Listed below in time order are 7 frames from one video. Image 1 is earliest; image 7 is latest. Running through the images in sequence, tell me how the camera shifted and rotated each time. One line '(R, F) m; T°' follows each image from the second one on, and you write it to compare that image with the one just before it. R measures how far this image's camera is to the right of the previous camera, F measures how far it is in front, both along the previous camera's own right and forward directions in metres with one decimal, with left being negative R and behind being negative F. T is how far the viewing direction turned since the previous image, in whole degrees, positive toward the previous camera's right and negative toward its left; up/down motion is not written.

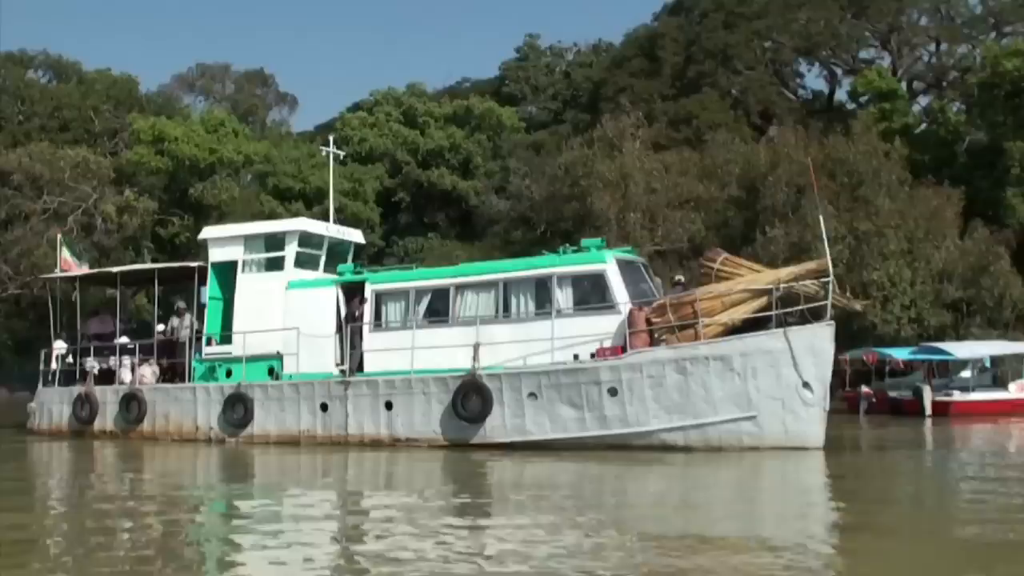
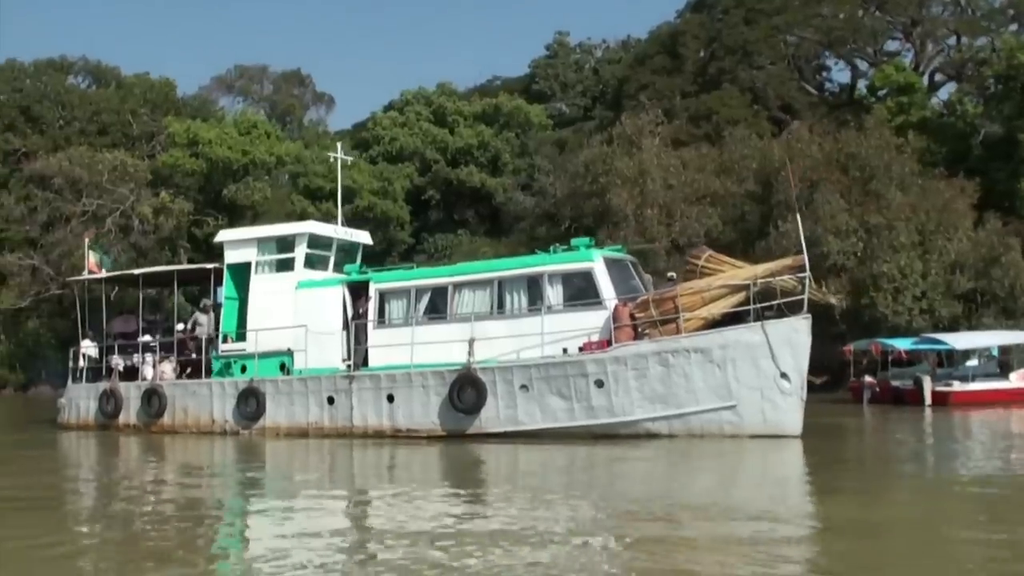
(+0.6, -0.7) m; -2°
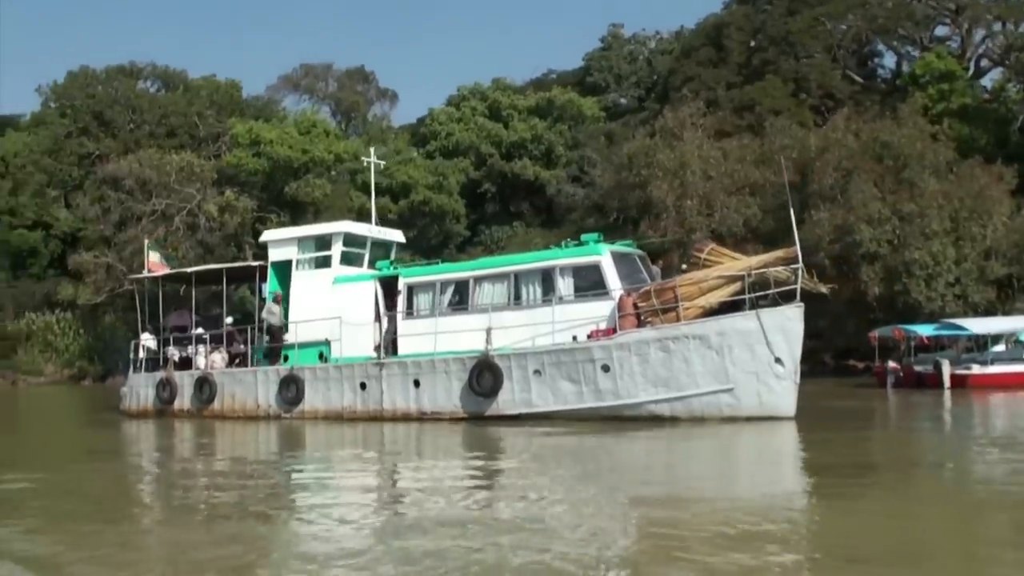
(+0.8, -1.1) m; -3°
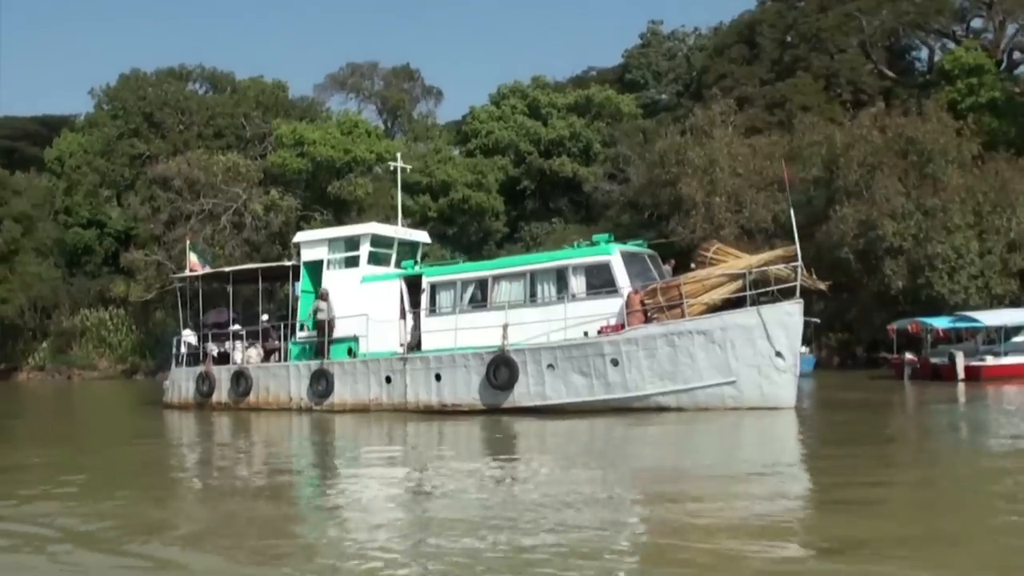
(+0.5, -0.8) m; -2°
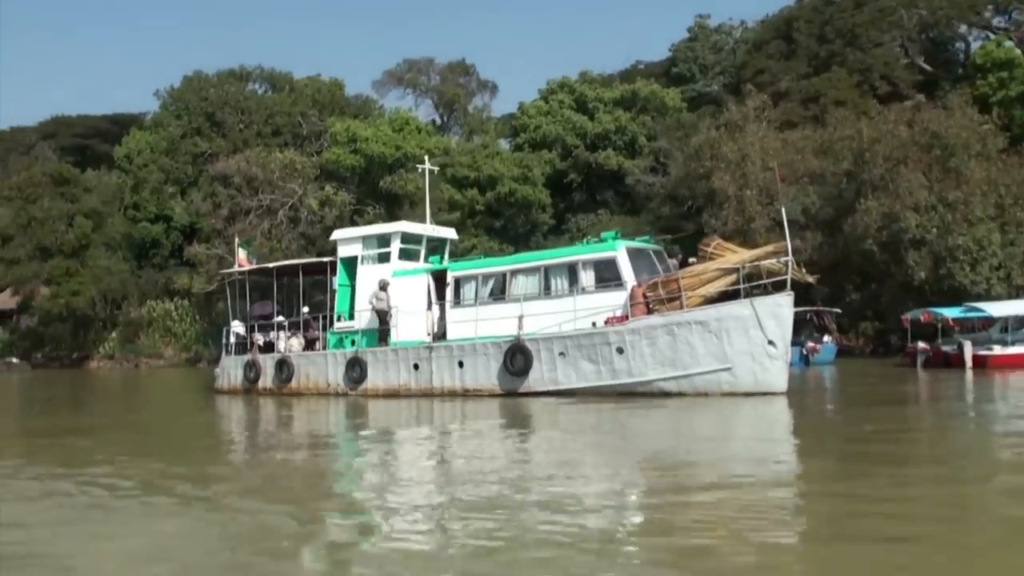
(+0.7, -1.4) m; -3°
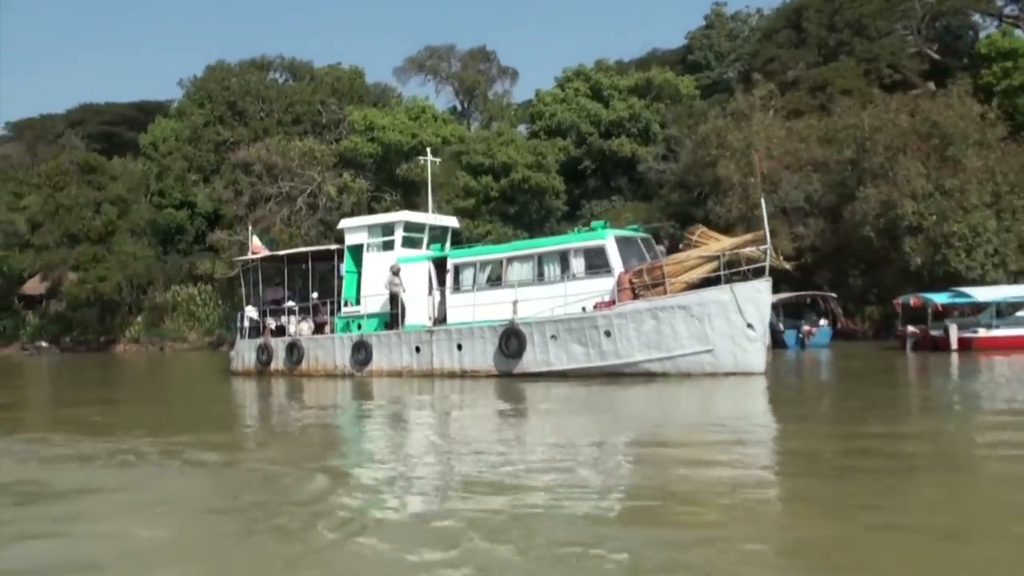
(+0.5, -0.9) m; -1°
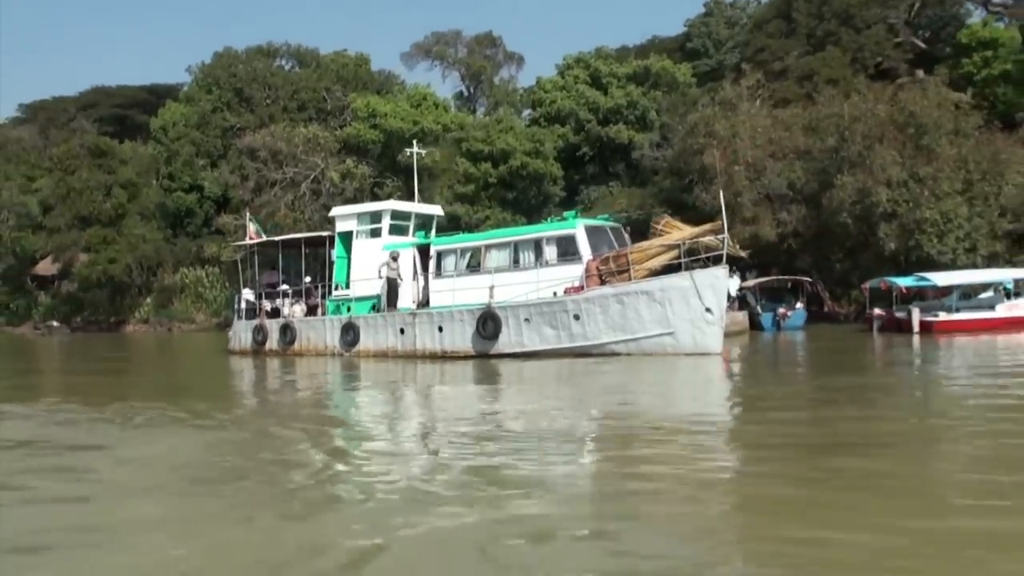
(+0.6, -1.2) m; -1°
